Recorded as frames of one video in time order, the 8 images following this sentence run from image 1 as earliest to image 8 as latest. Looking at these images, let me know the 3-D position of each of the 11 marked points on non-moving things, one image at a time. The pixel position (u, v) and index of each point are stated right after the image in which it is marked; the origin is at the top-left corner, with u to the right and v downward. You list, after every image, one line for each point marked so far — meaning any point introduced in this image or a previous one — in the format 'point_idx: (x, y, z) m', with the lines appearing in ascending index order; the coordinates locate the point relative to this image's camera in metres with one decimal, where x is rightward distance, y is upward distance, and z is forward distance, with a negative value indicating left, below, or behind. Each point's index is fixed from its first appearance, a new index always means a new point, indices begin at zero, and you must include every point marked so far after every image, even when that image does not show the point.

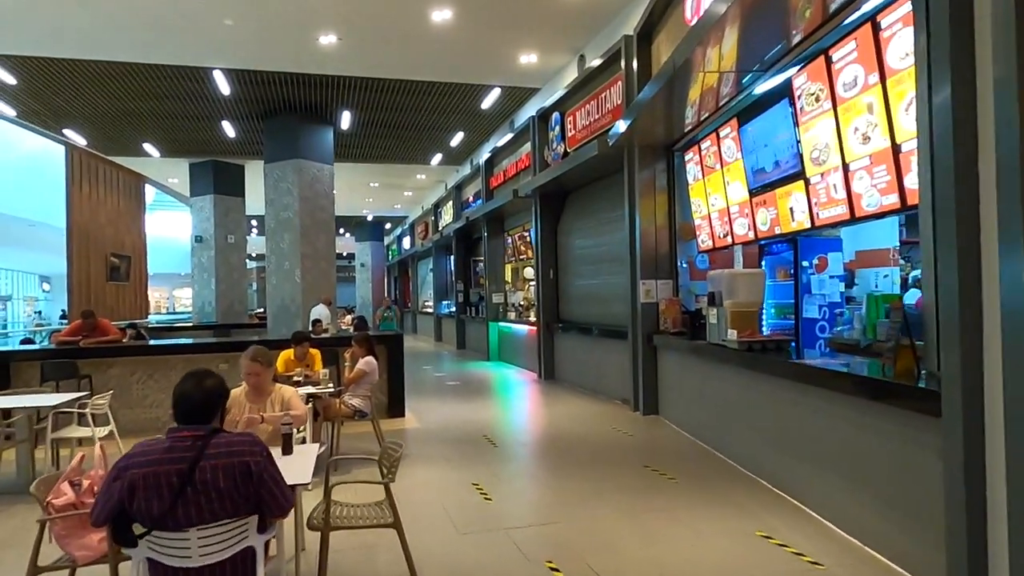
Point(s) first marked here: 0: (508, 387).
0: (-0.1, -1.3, +8.8) m
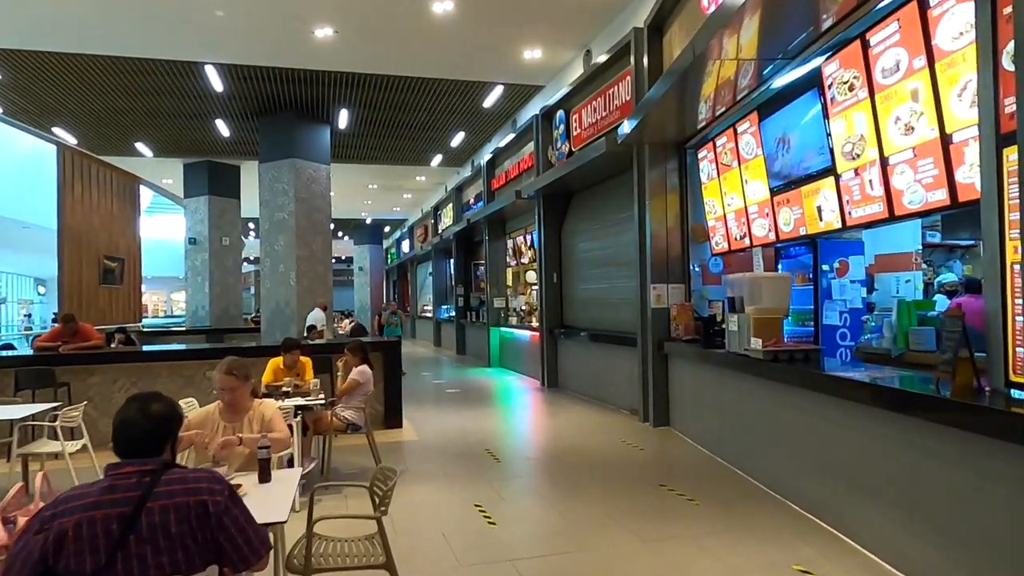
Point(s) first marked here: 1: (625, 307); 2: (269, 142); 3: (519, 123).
0: (0.0, -1.4, +8.4) m
1: (+1.2, -0.2, +6.9) m
2: (-3.7, +2.2, +10.1) m
3: (+0.1, +2.5, +10.1) m
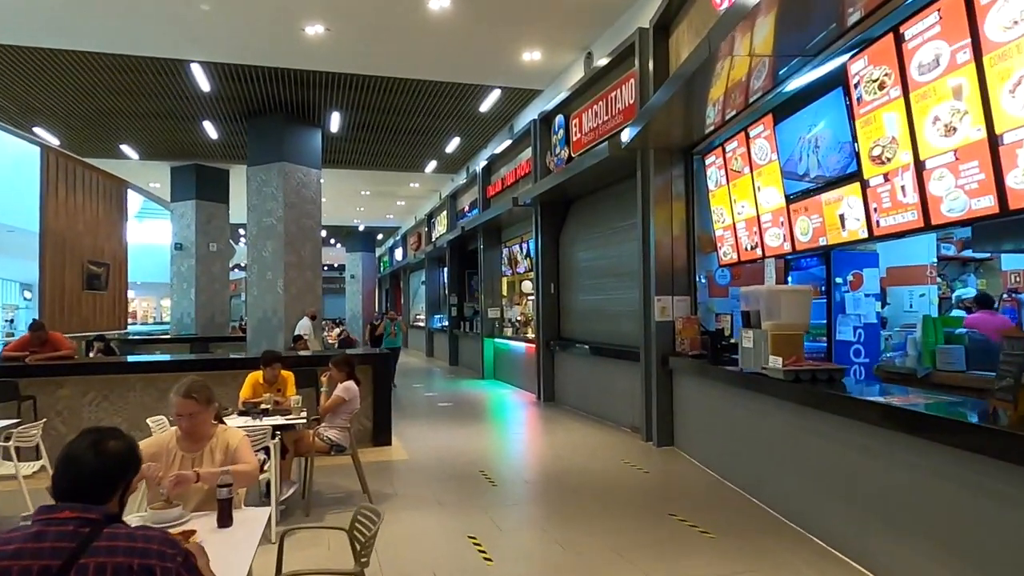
0: (-0.1, -1.5, +8.1) m
1: (+1.1, -0.3, +6.6) m
2: (-3.8, +2.1, +9.8) m
3: (+0.1, +2.4, +9.8) m
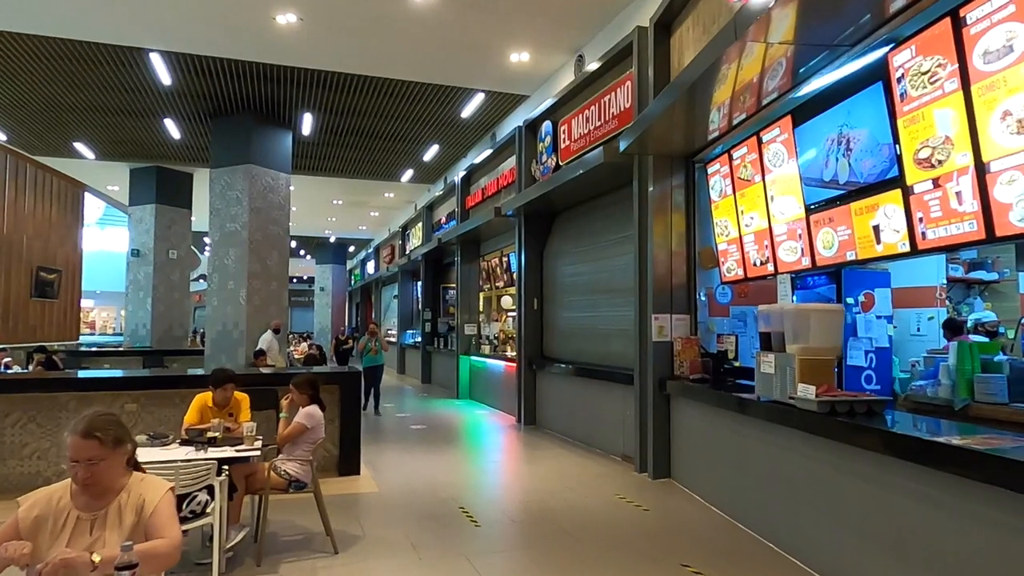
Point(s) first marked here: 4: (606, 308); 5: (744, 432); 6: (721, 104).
0: (-0.4, -1.7, +7.6) m
1: (+1.0, -0.5, +6.1) m
2: (-4.0, +2.0, +9.2) m
3: (-0.2, +2.1, +9.4) m
4: (+0.9, -0.2, +6.4) m
5: (+1.5, -0.9, +4.3) m
6: (+1.4, +1.2, +4.4) m
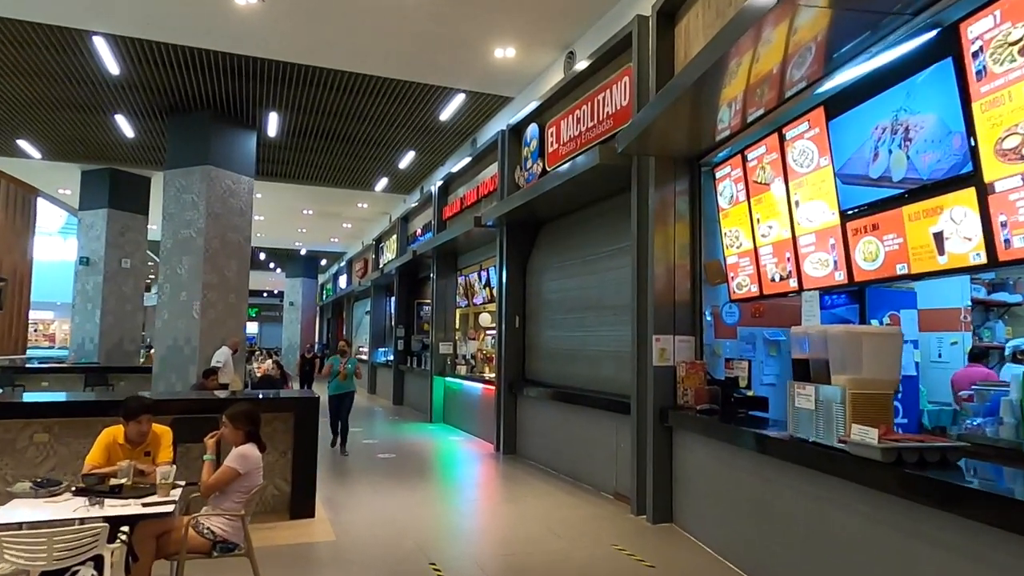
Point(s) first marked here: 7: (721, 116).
0: (-0.6, -1.8, +6.9) m
1: (+0.8, -0.6, +5.5) m
2: (-4.2, +1.8, +8.4) m
3: (-0.4, +1.9, +8.8) m
4: (+0.7, -0.3, +5.8) m
5: (+1.4, -1.0, +3.7) m
6: (+1.3, +1.1, +3.8) m
7: (+1.3, +1.1, +4.1) m
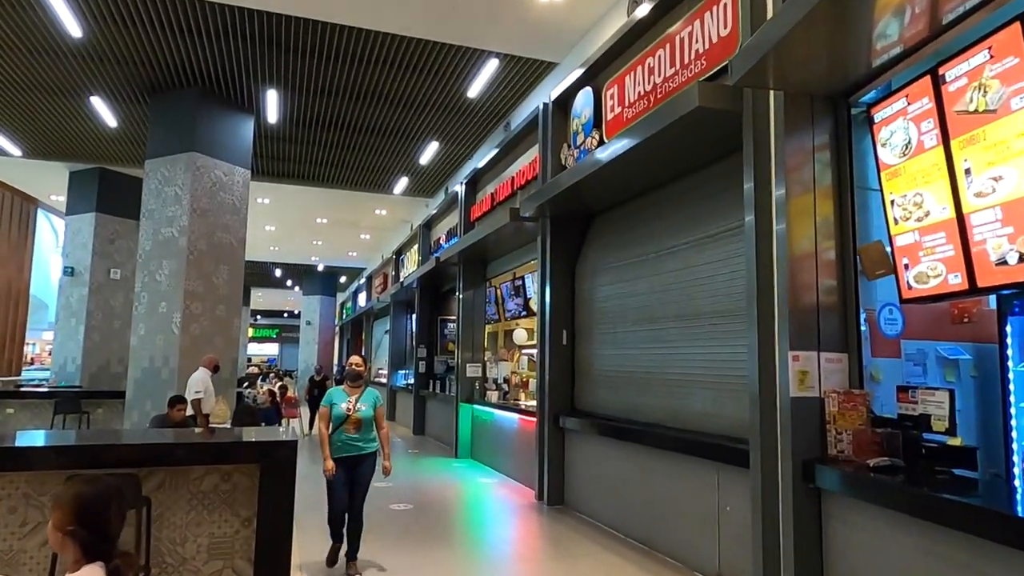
0: (-0.2, -1.9, +5.4) m
1: (+1.2, -0.6, +4.0) m
2: (-3.8, +1.7, +7.2) m
3: (0.0, +1.8, +7.4) m
4: (+1.1, -0.4, +4.3) m
5: (+1.7, -1.0, +2.2) m
6: (+1.6, +1.2, +2.4) m
7: (+1.6, +1.1, +2.6) m
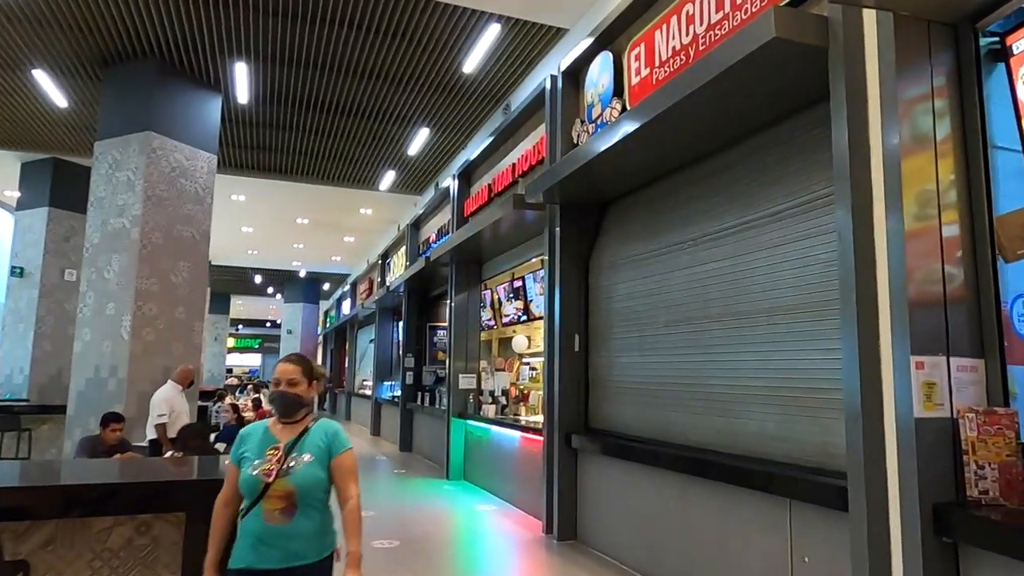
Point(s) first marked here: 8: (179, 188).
0: (-0.1, -1.8, +4.5) m
1: (+1.2, -0.6, +3.2) m
2: (-3.8, +1.7, +6.3) m
3: (0.0, +1.8, +6.6) m
4: (+1.1, -0.3, +3.5) m
5: (+1.8, -0.9, +1.4) m
6: (+1.7, +1.2, +1.6) m
7: (+1.7, +1.2, +1.9) m
8: (-3.1, +0.9, +6.2) m
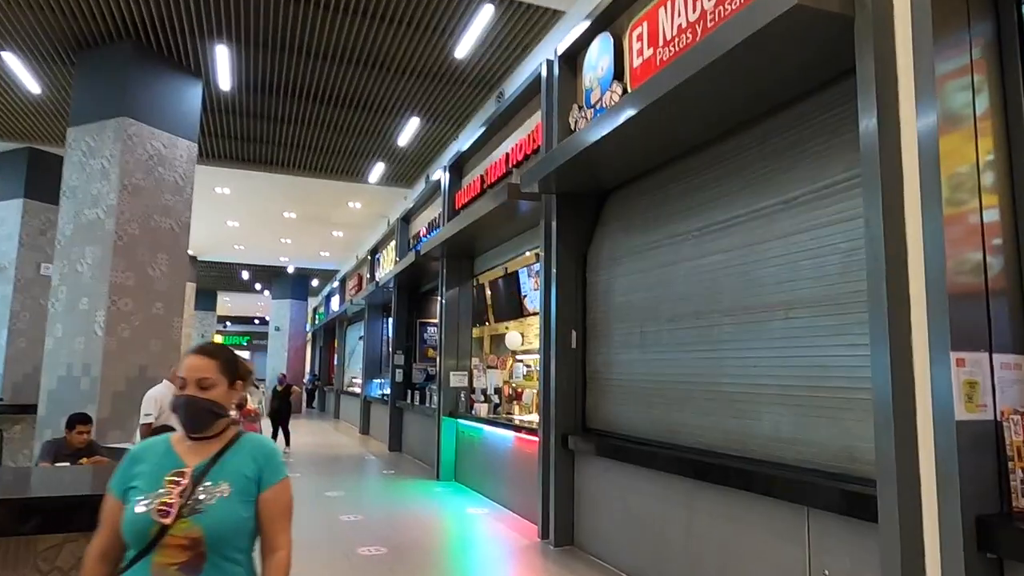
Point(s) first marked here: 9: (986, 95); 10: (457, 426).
0: (-0.2, -1.8, +4.3) m
1: (+1.2, -0.5, +3.0) m
2: (-3.8, +1.8, +6.0) m
3: (0.0, +1.9, +6.4) m
4: (+1.1, -0.3, +3.2) m
5: (+1.8, -0.9, +1.2) m
6: (+1.7, +1.3, +1.4) m
7: (+1.7, +1.2, +1.7) m
8: (-3.2, +1.0, +5.9) m
9: (+1.6, +0.7, +2.3) m
10: (-0.6, -1.6, +7.6) m
